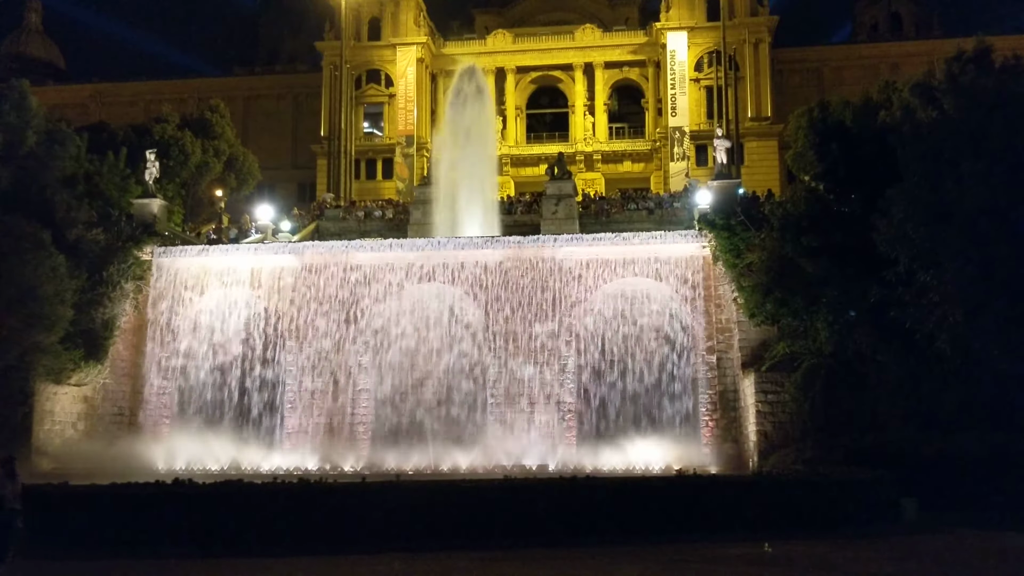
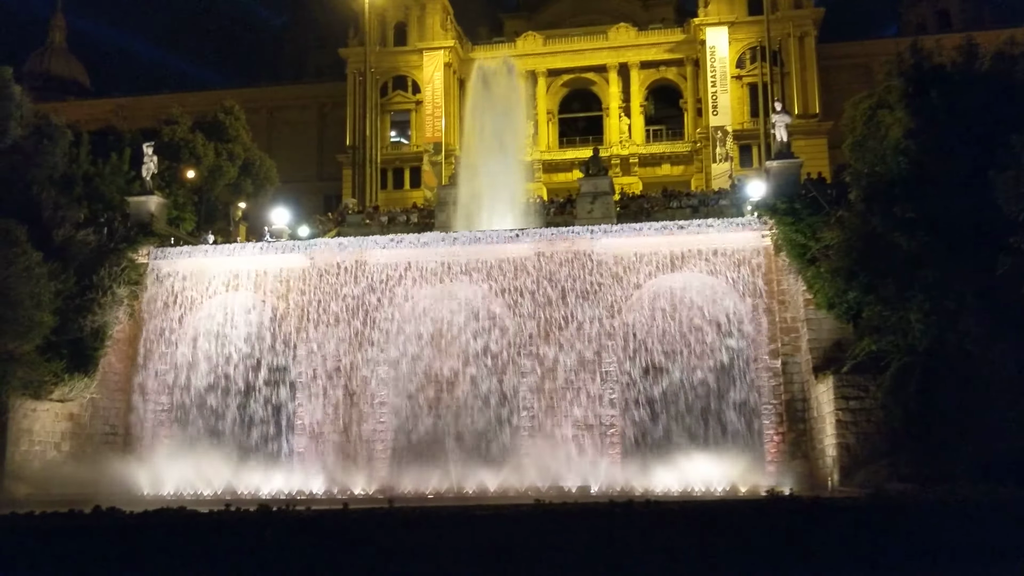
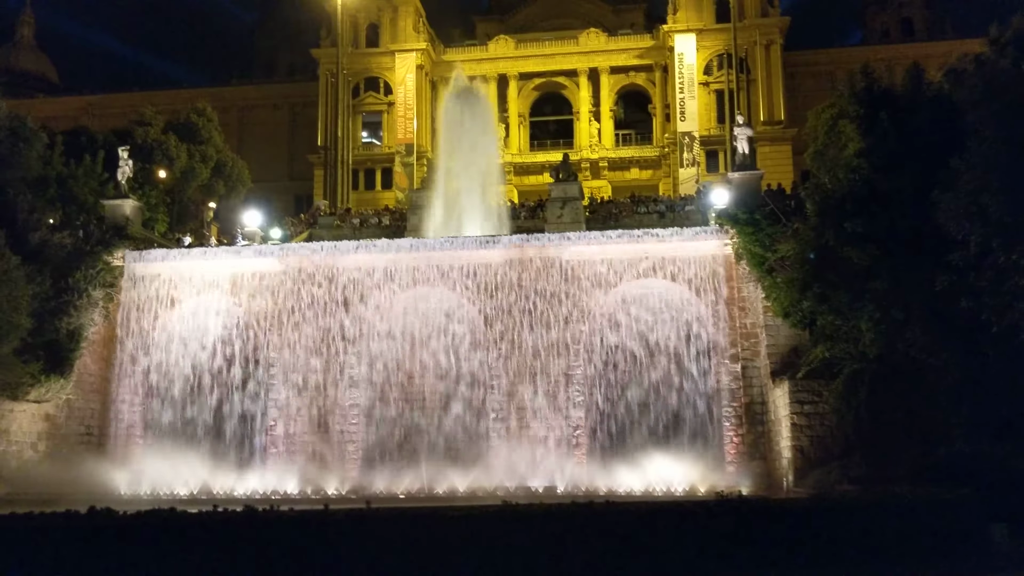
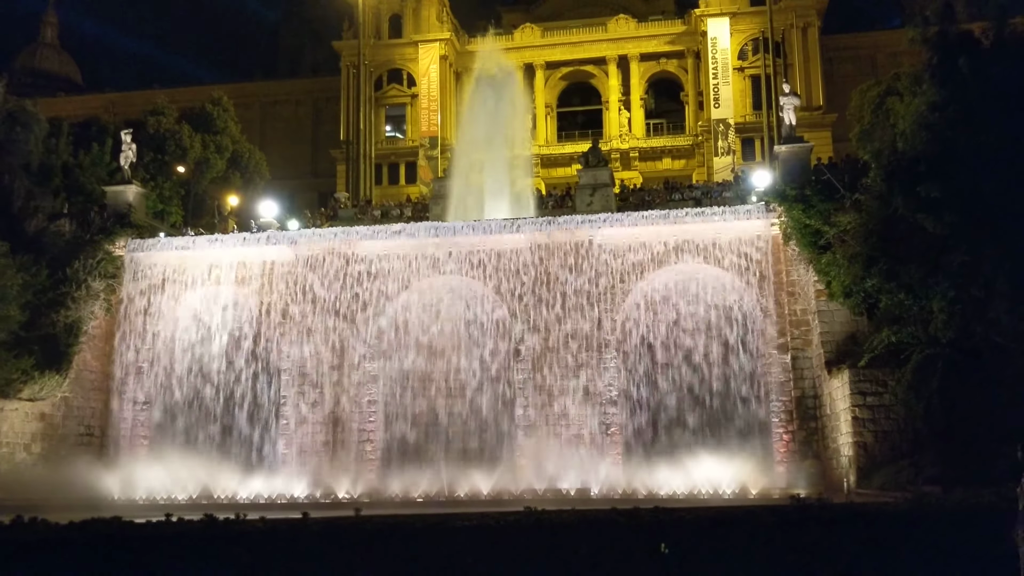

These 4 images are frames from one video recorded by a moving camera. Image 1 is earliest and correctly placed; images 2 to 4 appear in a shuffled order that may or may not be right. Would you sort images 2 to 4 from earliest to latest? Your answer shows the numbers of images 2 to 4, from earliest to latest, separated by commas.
3, 2, 4
